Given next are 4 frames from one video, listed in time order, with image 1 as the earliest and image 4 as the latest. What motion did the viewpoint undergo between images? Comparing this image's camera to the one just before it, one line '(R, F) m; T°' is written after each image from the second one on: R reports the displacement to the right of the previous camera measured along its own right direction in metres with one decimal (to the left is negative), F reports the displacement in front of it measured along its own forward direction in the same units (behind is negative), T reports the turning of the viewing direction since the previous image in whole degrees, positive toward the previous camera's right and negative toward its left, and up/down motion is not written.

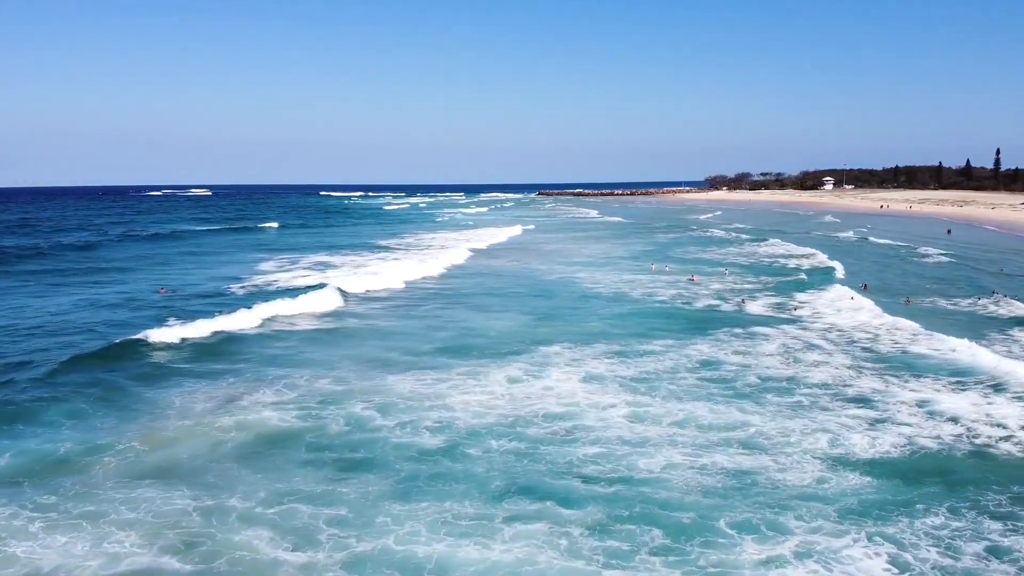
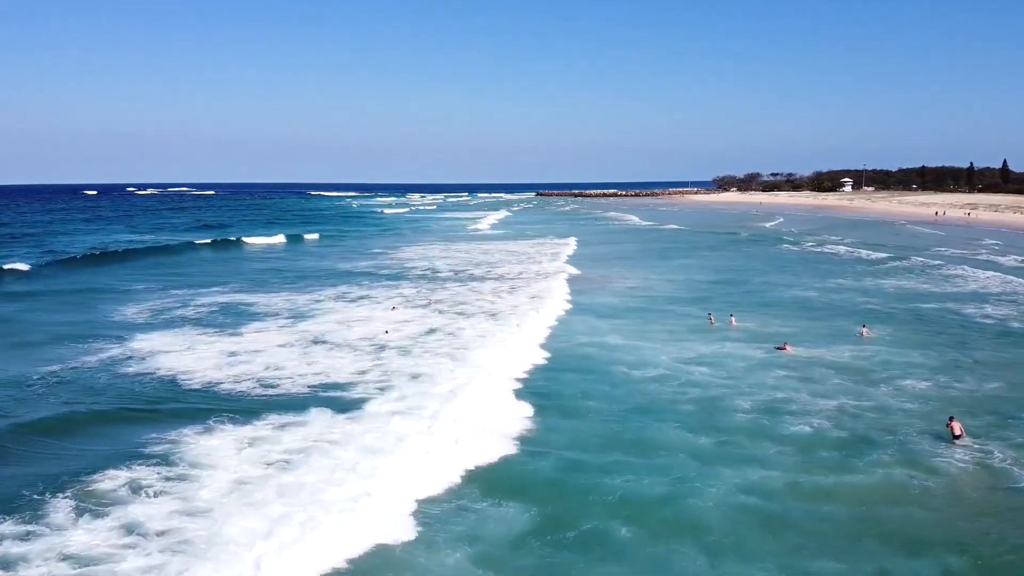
(+0.1, +12.0) m; 0°
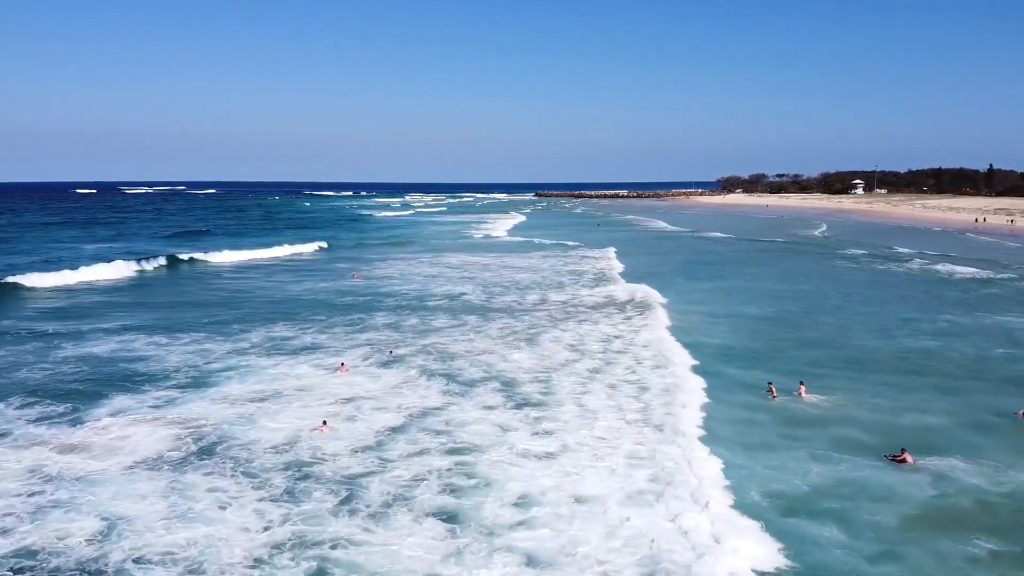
(-0.3, +6.7) m; 0°
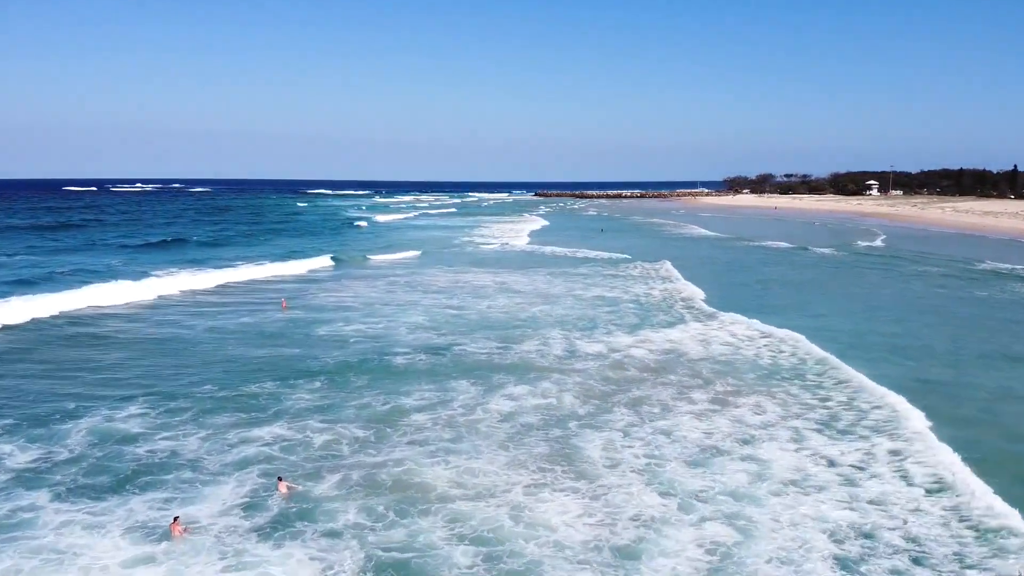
(-0.3, +6.9) m; 0°
